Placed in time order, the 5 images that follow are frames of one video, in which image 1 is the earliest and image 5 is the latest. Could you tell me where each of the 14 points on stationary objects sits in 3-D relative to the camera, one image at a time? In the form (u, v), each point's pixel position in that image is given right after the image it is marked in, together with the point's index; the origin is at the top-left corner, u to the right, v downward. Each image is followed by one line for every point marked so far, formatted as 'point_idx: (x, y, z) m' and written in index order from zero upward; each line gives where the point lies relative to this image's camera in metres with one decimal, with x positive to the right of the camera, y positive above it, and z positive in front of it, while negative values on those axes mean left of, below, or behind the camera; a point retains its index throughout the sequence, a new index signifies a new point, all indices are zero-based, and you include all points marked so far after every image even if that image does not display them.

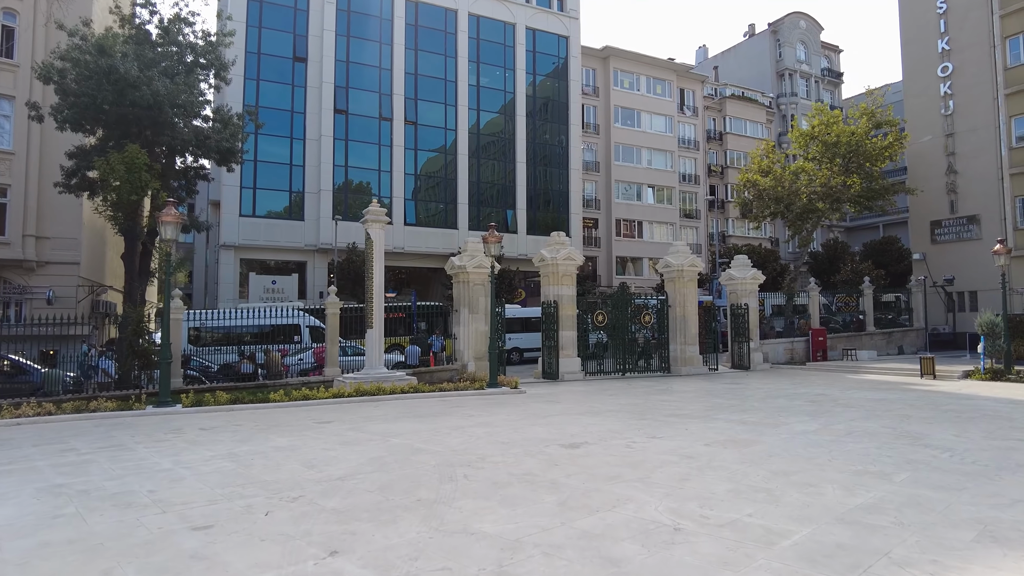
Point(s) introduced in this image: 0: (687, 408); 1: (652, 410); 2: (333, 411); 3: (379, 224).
0: (+3.3, -2.3, +11.7) m
1: (+2.6, -2.3, +11.3) m
2: (-3.4, -2.3, +11.7) m
3: (-3.4, +1.6, +15.5) m
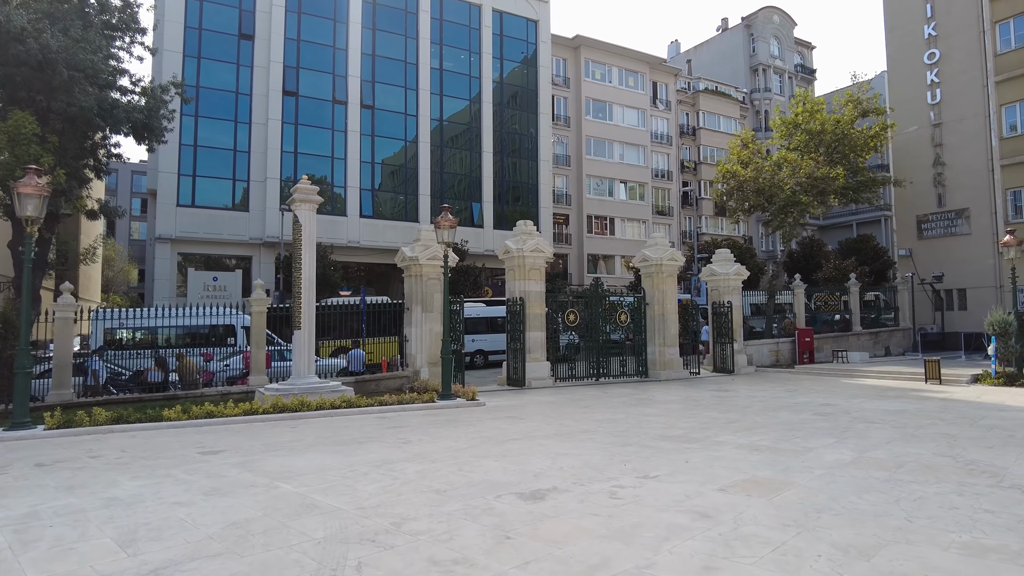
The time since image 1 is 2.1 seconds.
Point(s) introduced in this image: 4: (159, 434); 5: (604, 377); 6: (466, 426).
0: (+2.6, -2.1, +9.5) m
1: (+1.8, -2.1, +9.1) m
2: (-4.1, -2.2, +9.2) m
3: (-4.3, +1.8, +13.0) m
4: (-5.2, -2.2, +9.2) m
5: (+2.9, -2.8, +19.6) m
6: (-0.7, -2.1, +9.6) m
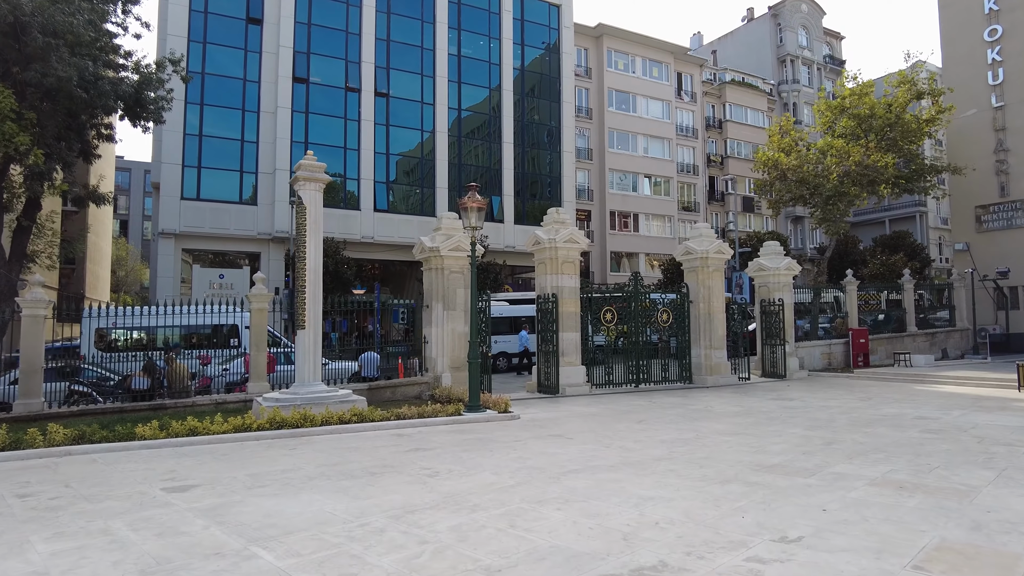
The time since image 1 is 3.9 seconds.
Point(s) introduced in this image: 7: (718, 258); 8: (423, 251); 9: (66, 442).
0: (+3.2, -2.0, +7.5) m
1: (+2.5, -2.0, +7.2) m
2: (-3.5, -2.0, +7.4) m
3: (-3.6, +1.9, +11.2) m
4: (-4.6, -2.0, +7.4) m
5: (+3.7, -2.7, +17.6) m
6: (-0.1, -2.0, +7.7) m
7: (+6.0, +0.9, +18.2) m
8: (-2.1, +0.8, +14.2) m
9: (-5.7, -1.9, +7.9) m
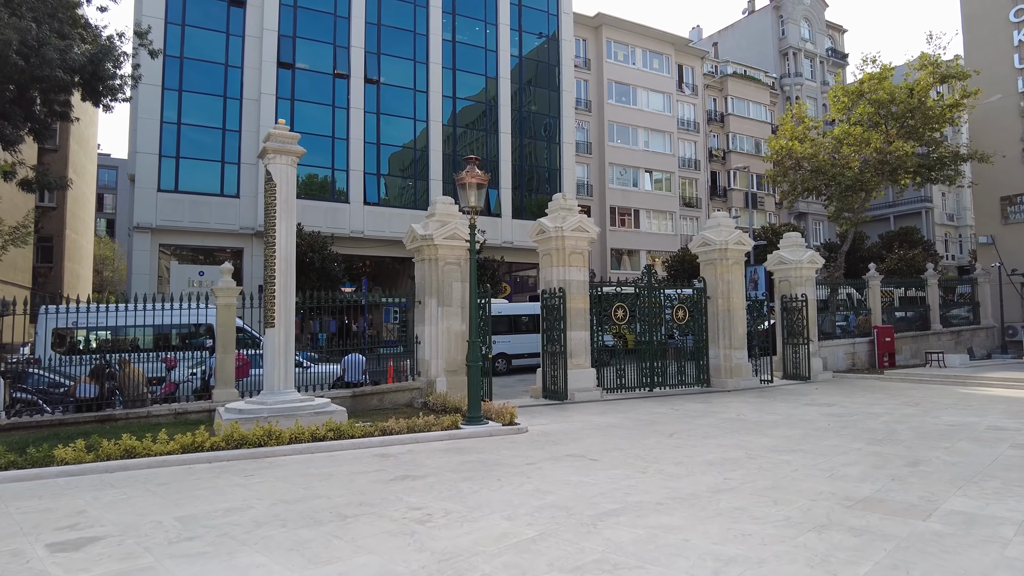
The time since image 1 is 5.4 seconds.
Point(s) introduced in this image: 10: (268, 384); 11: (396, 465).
0: (+3.3, -1.8, +6.0) m
1: (+2.6, -1.8, +5.6) m
2: (-3.4, -1.9, +5.7) m
3: (-3.5, +2.0, +9.5) m
4: (-4.4, -1.9, +5.7) m
5: (+3.8, -2.6, +16.0) m
6: (0.0, -1.8, +6.1) m
7: (+6.0, +1.0, +16.6) m
8: (-2.0, +1.0, +12.6) m
9: (-5.5, -1.8, +6.2) m
10: (-3.6, -1.4, +9.1) m
11: (-1.2, -1.9, +6.7) m
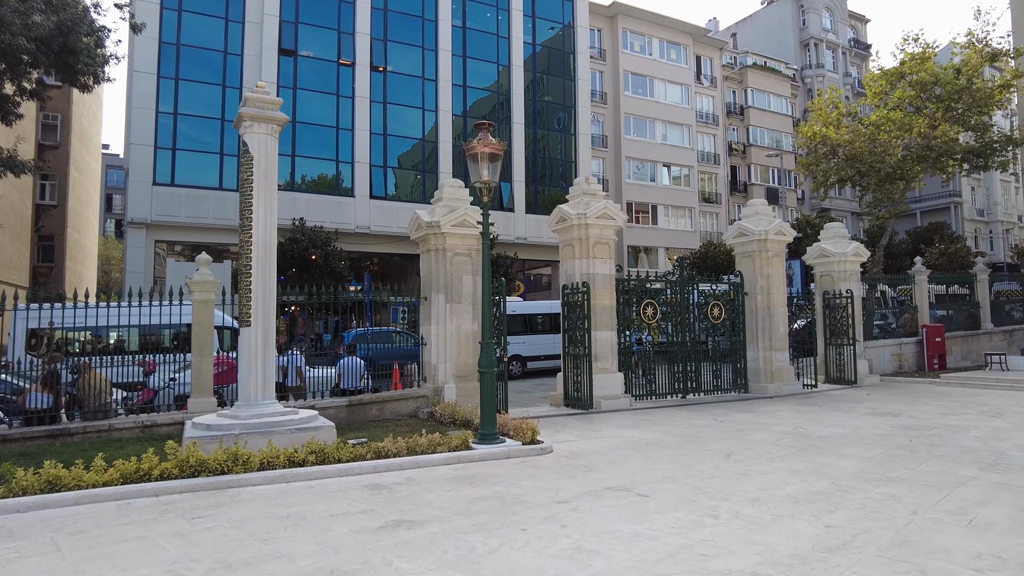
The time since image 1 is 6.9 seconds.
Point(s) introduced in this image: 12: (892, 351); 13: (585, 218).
0: (+3.5, -1.7, +4.4) m
1: (+2.8, -1.7, +4.0) m
2: (-3.2, -1.8, +4.3) m
3: (-3.2, +2.1, +8.1) m
4: (-4.2, -1.8, +4.3) m
5: (+4.2, -2.4, +14.4) m
6: (+0.3, -1.7, +4.5) m
7: (+6.4, +1.2, +15.0) m
8: (-1.7, +1.1, +11.1) m
9: (-5.3, -1.7, +4.8) m
10: (-3.3, -1.3, +7.6) m
11: (-1.0, -1.8, +5.2) m
12: (+11.2, -1.9, +18.3) m
13: (+1.5, +1.4, +12.6) m
